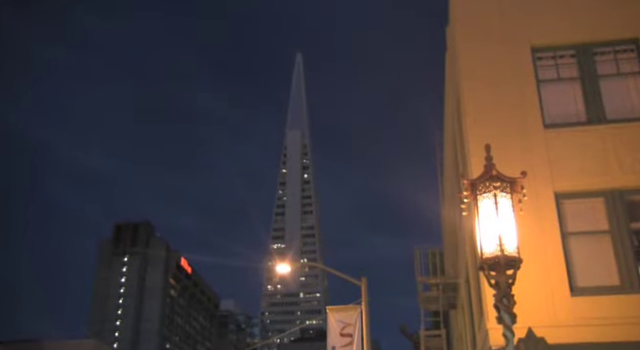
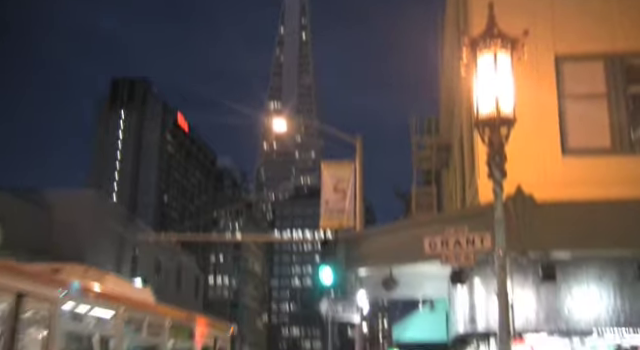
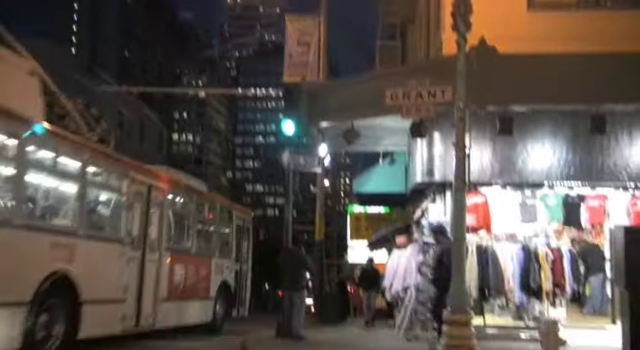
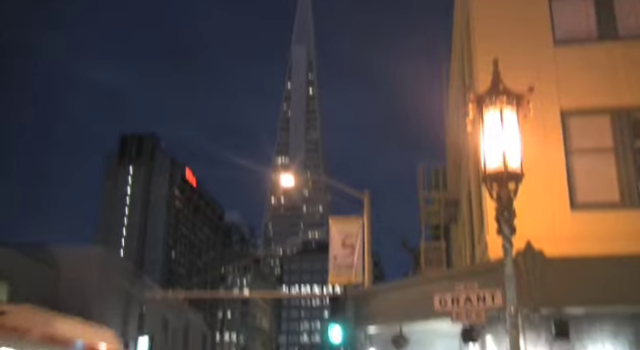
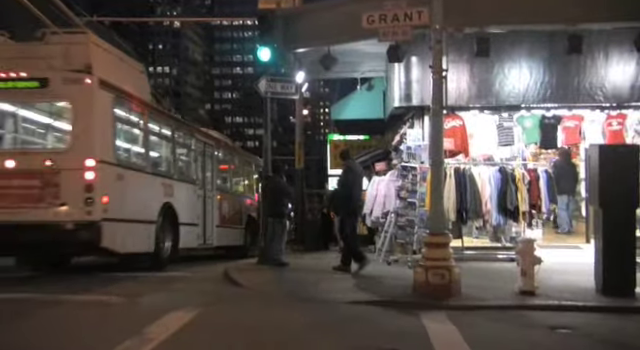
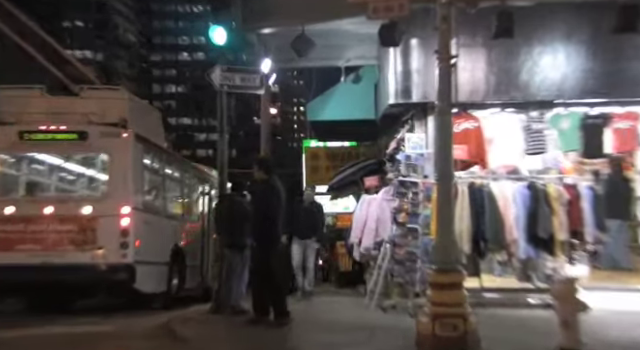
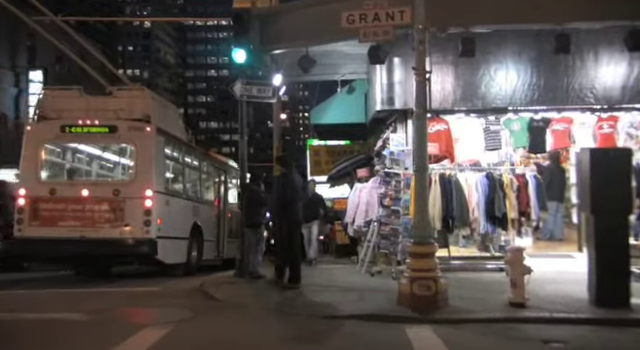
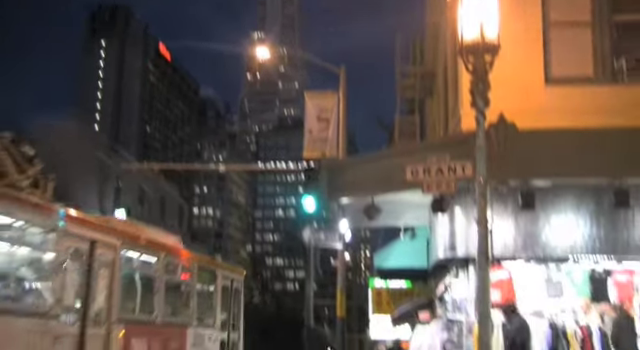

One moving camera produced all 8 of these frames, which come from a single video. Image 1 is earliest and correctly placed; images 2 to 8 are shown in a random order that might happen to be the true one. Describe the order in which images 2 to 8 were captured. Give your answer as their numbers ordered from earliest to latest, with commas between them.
4, 2, 8, 3, 5, 7, 6
